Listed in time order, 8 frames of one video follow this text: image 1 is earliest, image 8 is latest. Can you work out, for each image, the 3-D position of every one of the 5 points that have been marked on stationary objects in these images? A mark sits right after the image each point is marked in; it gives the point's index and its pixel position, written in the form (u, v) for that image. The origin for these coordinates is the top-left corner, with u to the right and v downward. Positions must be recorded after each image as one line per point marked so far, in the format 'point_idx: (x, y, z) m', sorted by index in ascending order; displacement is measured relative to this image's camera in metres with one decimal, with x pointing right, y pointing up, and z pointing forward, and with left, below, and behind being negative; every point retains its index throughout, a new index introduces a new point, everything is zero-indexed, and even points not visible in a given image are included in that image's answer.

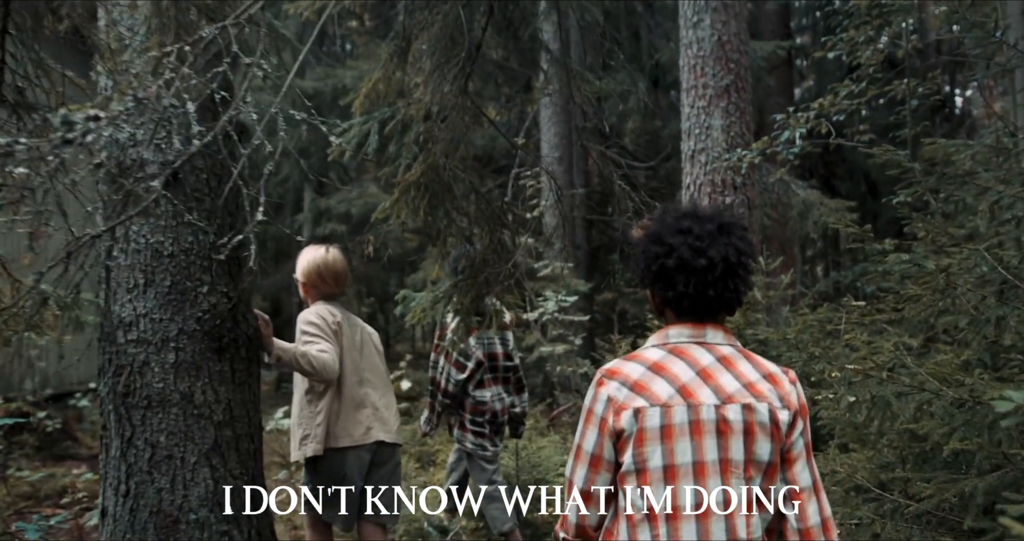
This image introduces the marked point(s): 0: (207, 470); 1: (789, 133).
0: (-1.3, -0.8, +3.9) m
1: (+2.1, +1.0, +7.3) m
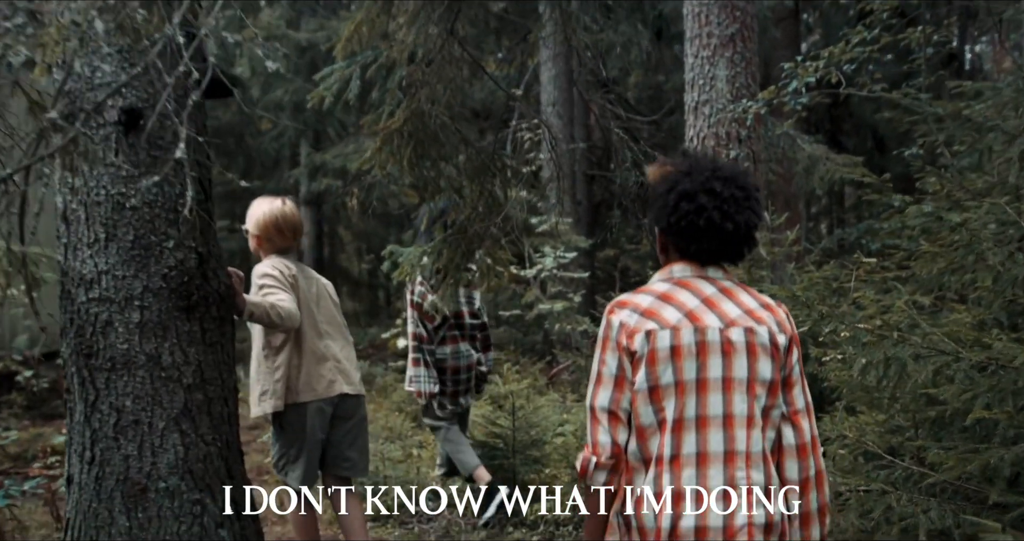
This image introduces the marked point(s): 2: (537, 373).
0: (-1.3, -0.6, +3.7) m
1: (+2.1, +1.4, +7.0) m
2: (+0.2, -0.9, +8.7) m
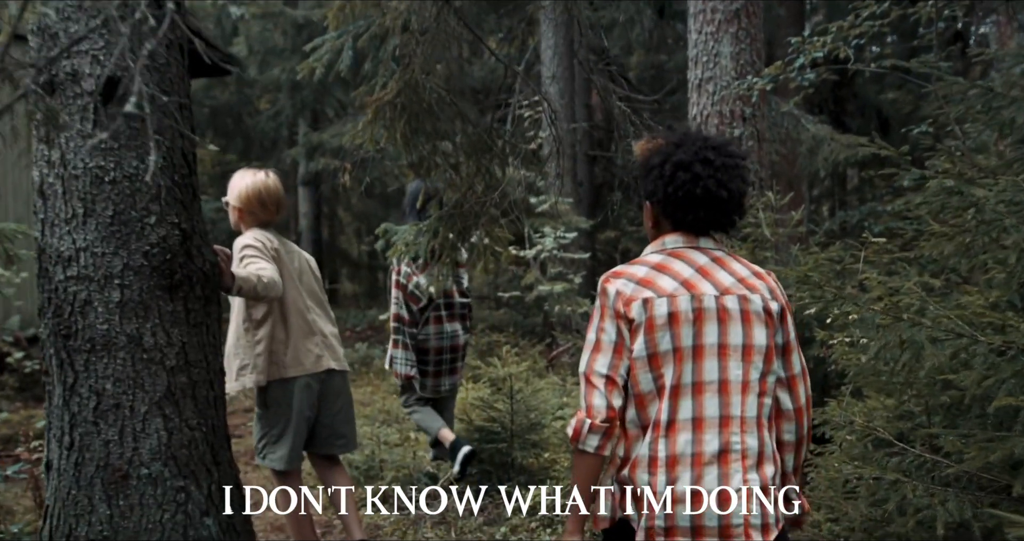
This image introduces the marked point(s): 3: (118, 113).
0: (-1.3, -0.6, +3.5) m
1: (+2.1, +1.5, +6.8) m
2: (+0.2, -0.7, +8.6) m
3: (-1.4, +0.6, +3.5) m
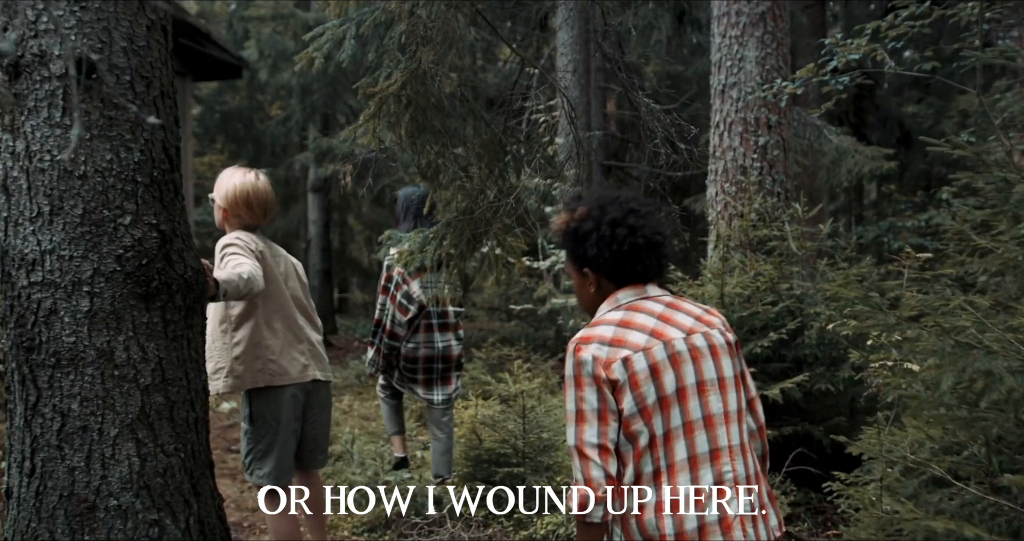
0: (-1.3, -0.6, +3.1) m
1: (+2.2, +1.4, +6.4) m
2: (+0.3, -0.8, +8.1) m
3: (-1.4, +0.6, +3.1) m
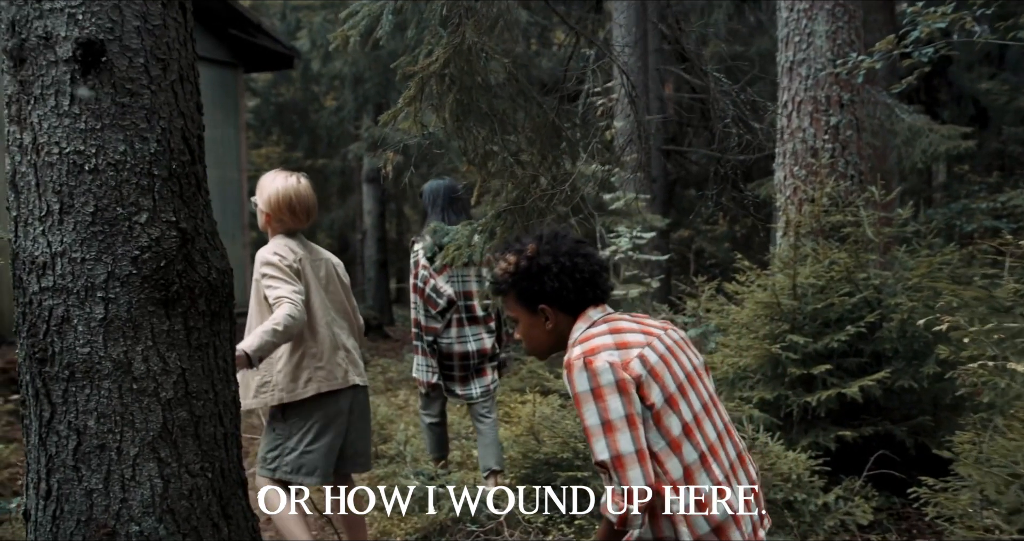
0: (-1.1, -0.6, +2.9) m
1: (+2.5, +1.5, +5.9) m
2: (+0.8, -0.8, +7.8) m
3: (-1.2, +0.5, +2.8) m
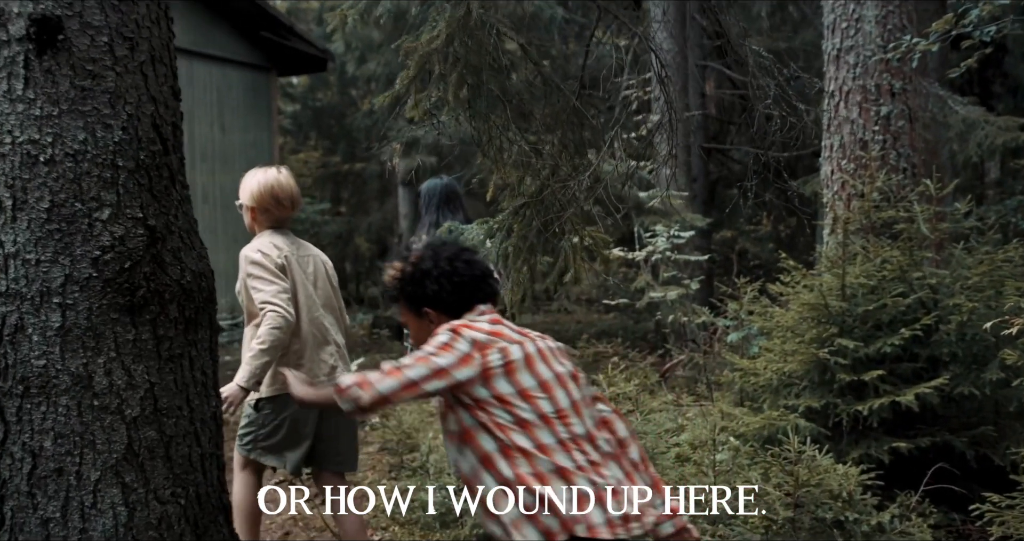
0: (-1.1, -0.6, +2.6) m
1: (+2.7, +1.5, +5.4) m
2: (+1.0, -0.8, +7.4) m
3: (-1.2, +0.5, +2.5) m
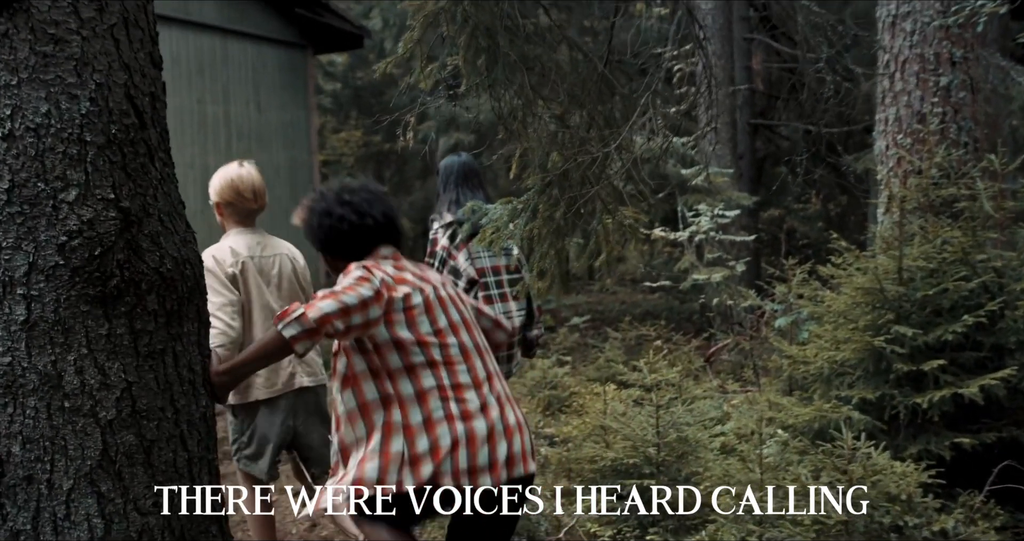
0: (-1.0, -0.6, +2.3) m
1: (+2.8, +1.6, +5.0) m
2: (+1.3, -0.6, +7.0) m
3: (-1.2, +0.6, +2.3) m
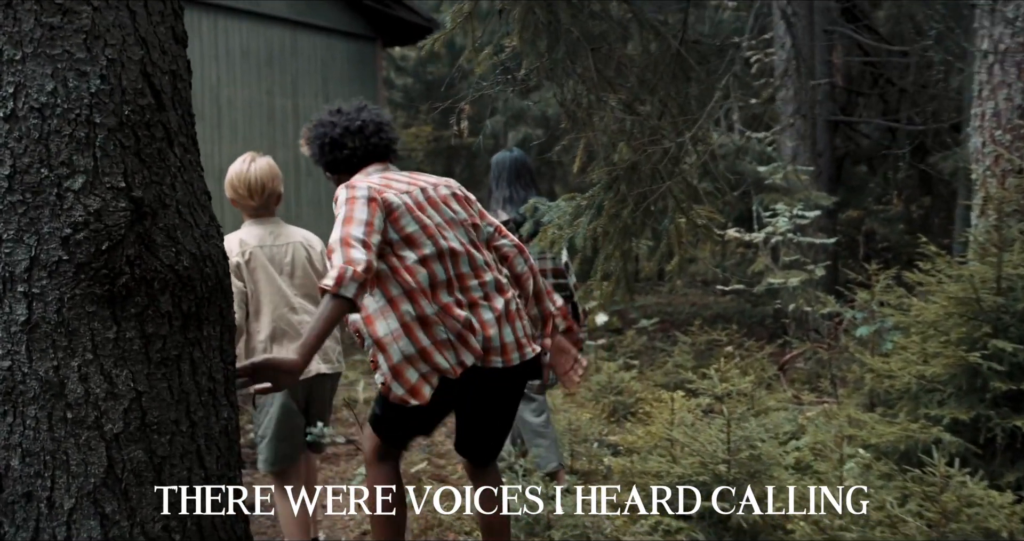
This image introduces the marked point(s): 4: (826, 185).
0: (-0.9, -0.6, +2.1) m
1: (+3.2, +1.5, +4.4) m
2: (+1.7, -0.7, +6.6) m
3: (-1.0, +0.6, +2.0) m
4: (+2.9, +0.8, +8.6) m
